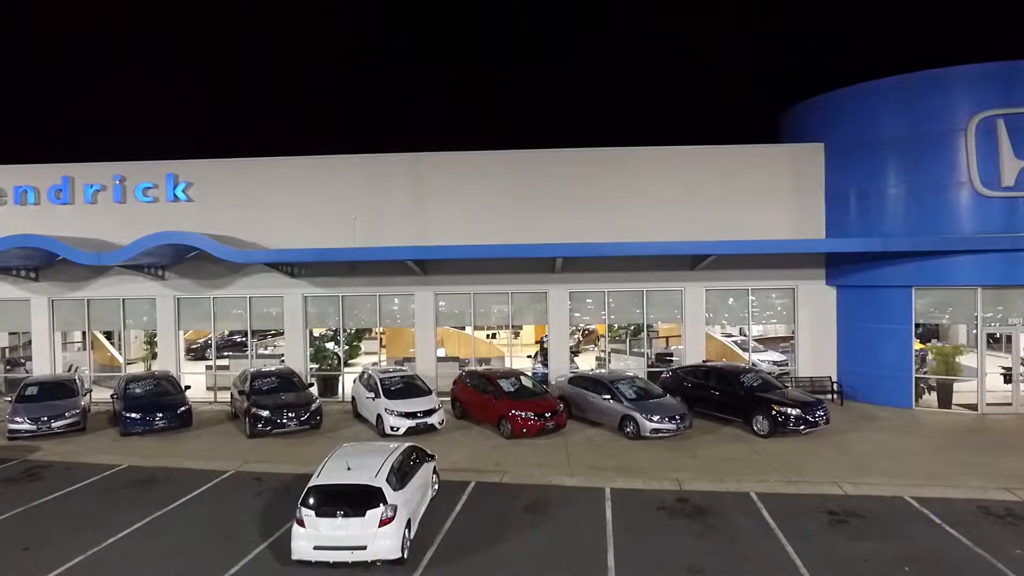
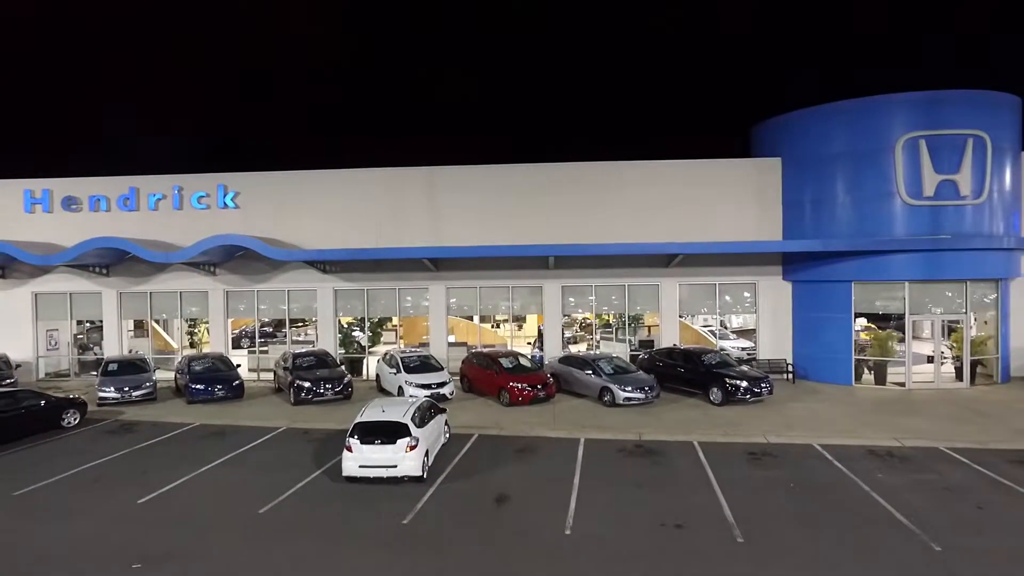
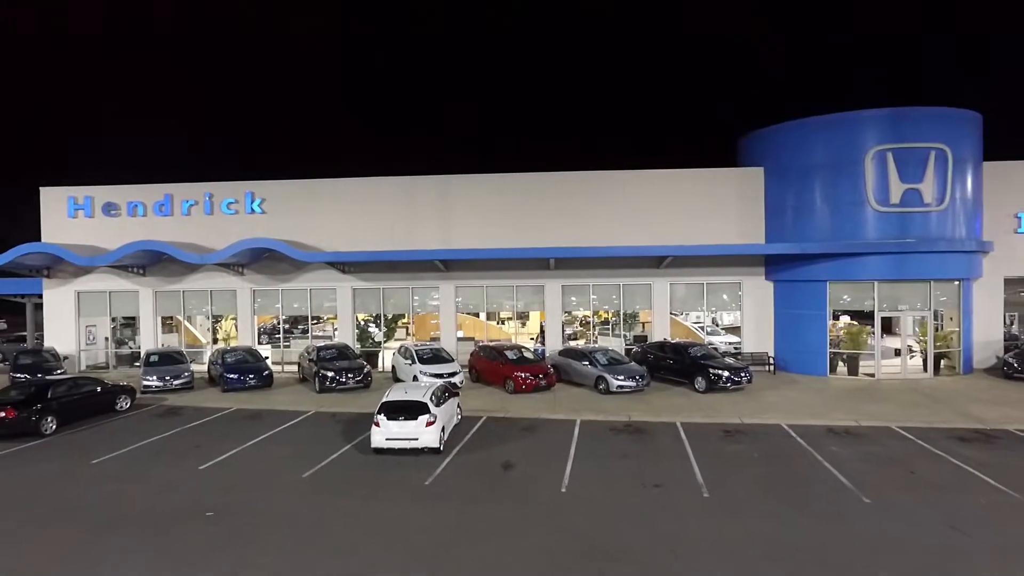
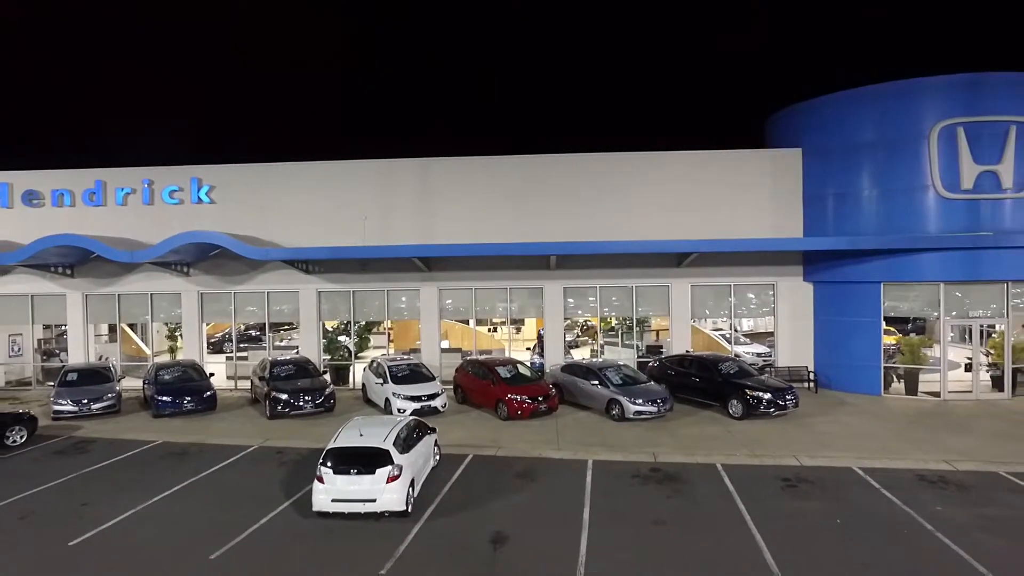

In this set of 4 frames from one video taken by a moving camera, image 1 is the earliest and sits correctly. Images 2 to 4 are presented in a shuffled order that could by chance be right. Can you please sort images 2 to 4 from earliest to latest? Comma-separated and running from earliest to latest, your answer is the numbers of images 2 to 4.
4, 2, 3
